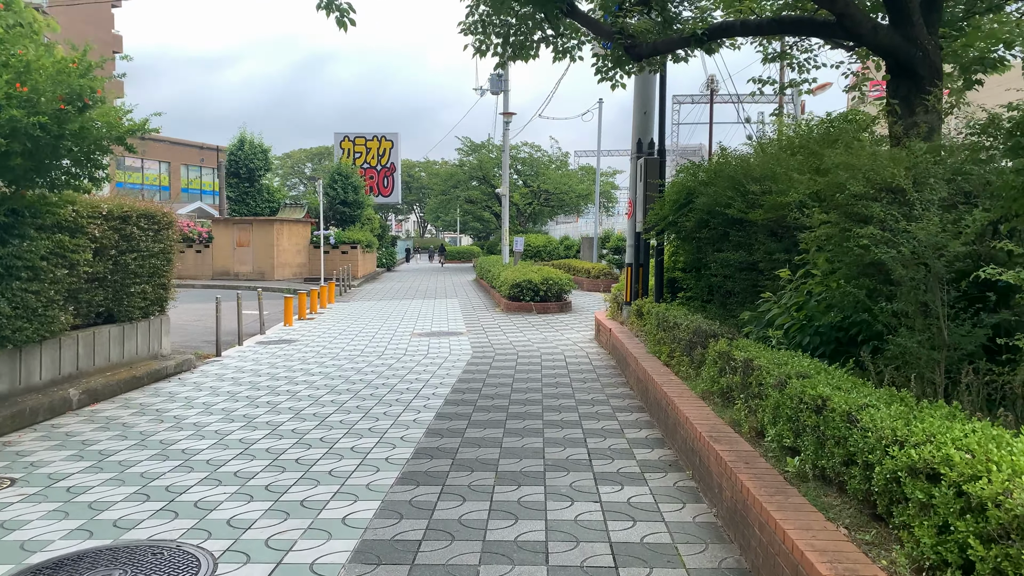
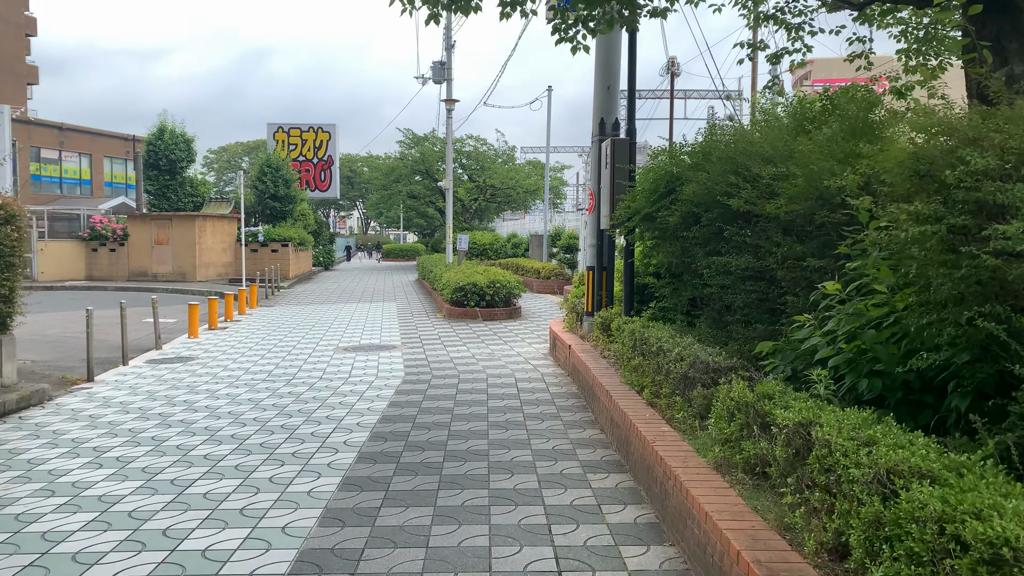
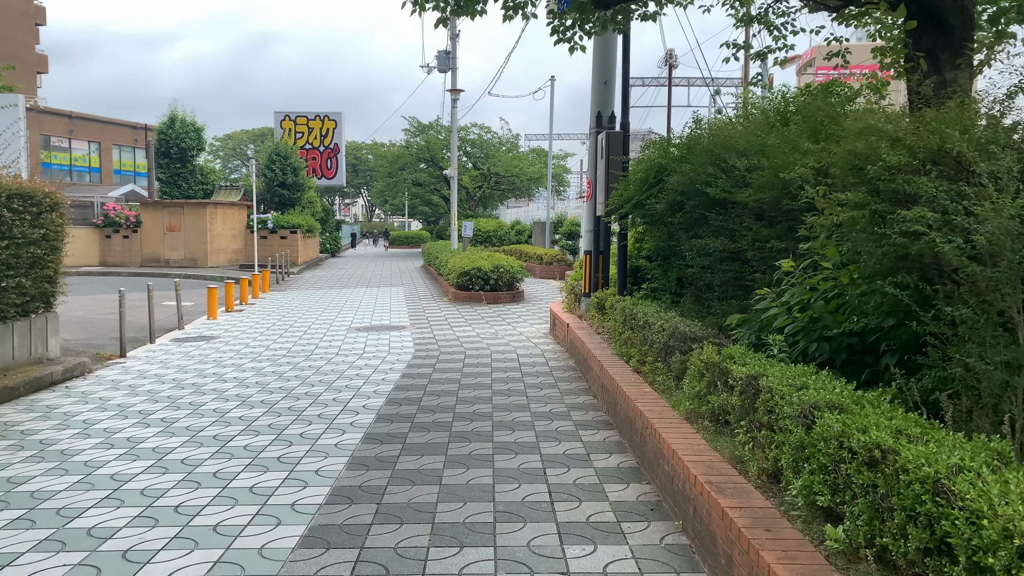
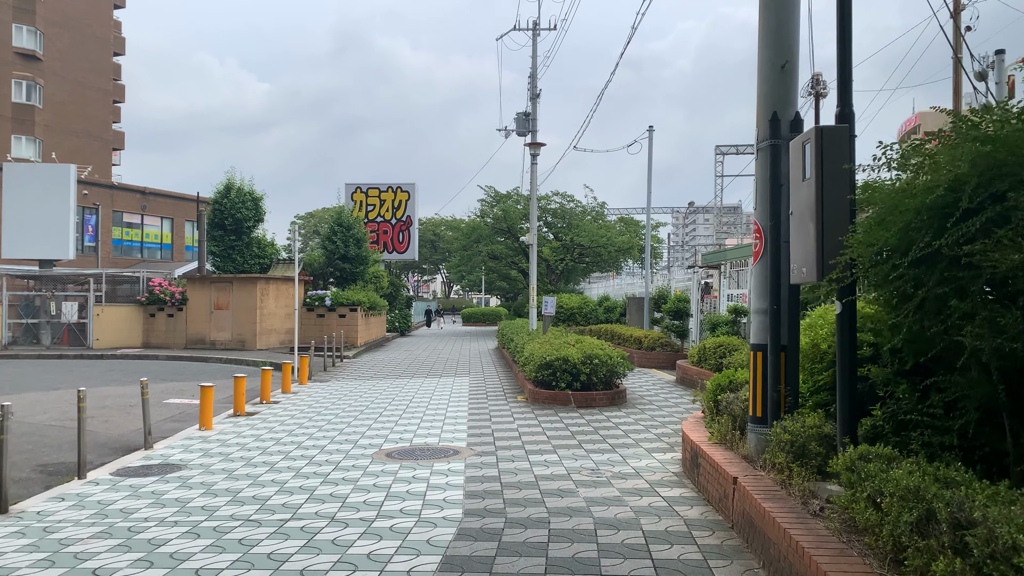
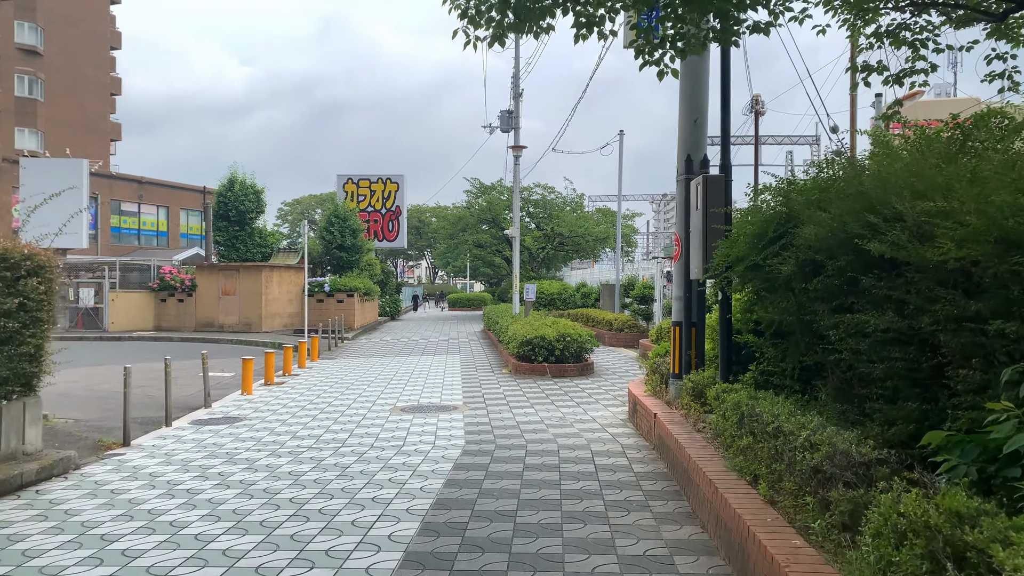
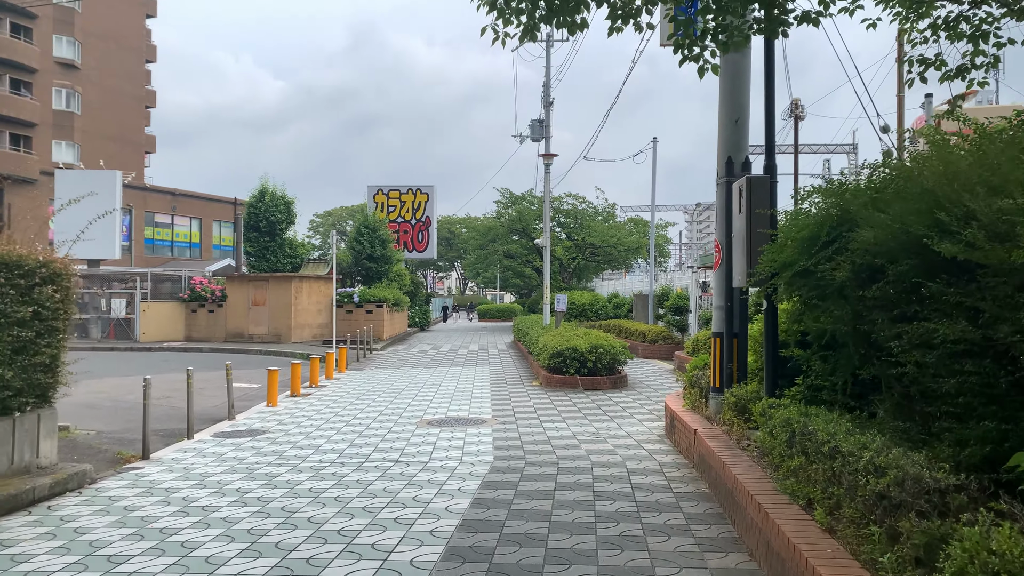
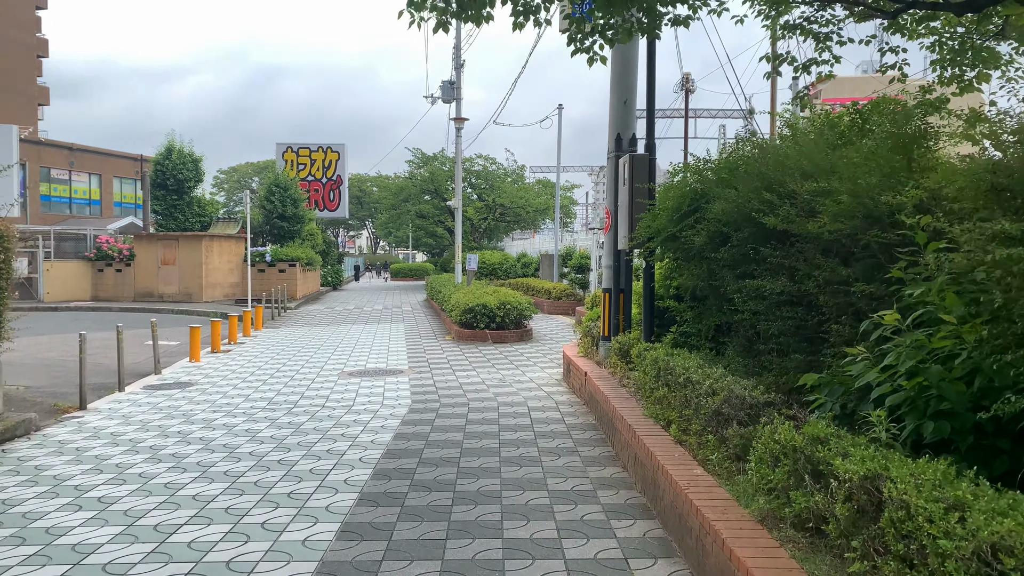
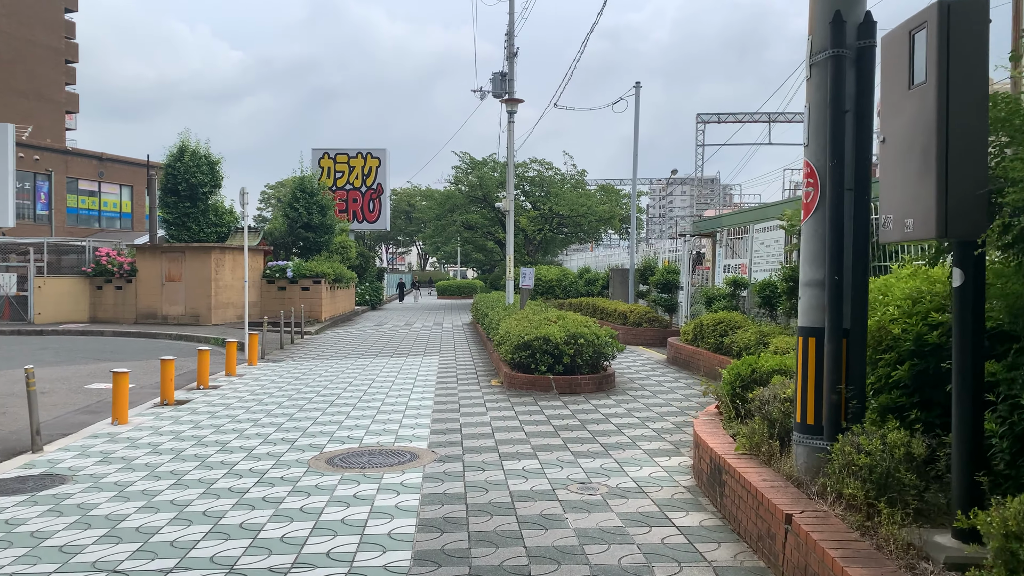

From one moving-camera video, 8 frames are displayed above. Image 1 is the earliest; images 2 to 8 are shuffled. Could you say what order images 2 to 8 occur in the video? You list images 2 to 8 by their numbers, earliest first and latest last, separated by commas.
3, 2, 7, 5, 6, 4, 8
